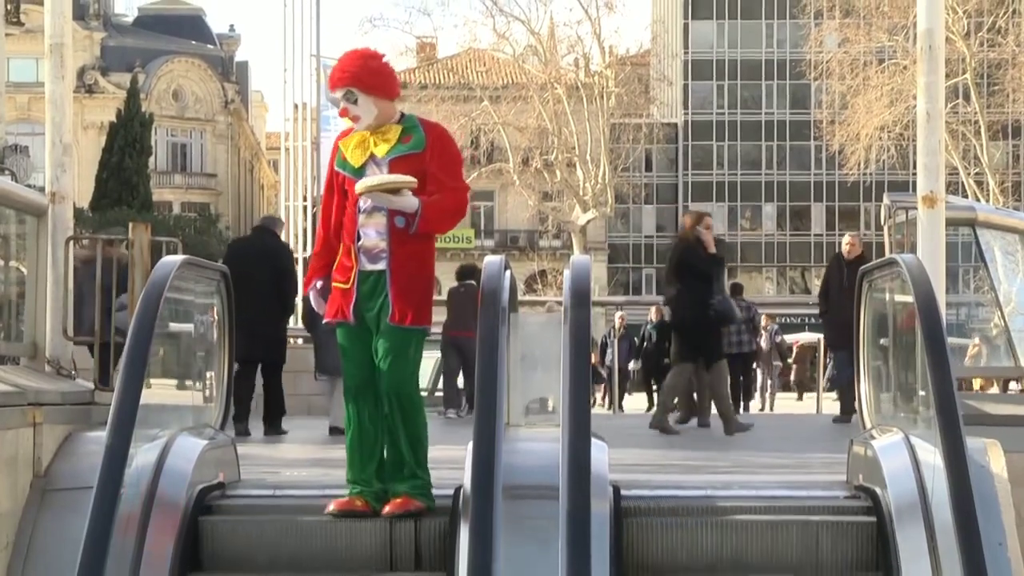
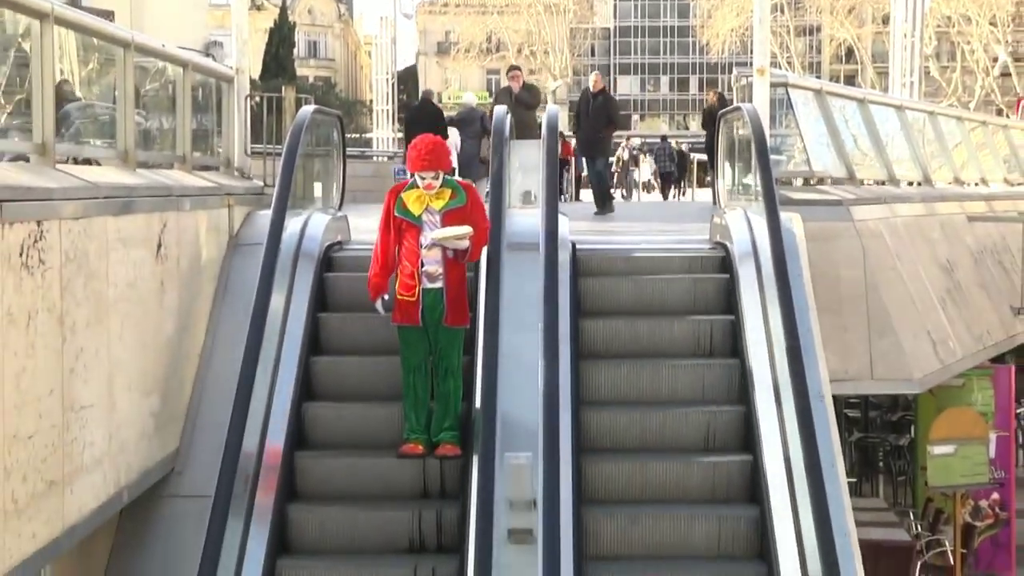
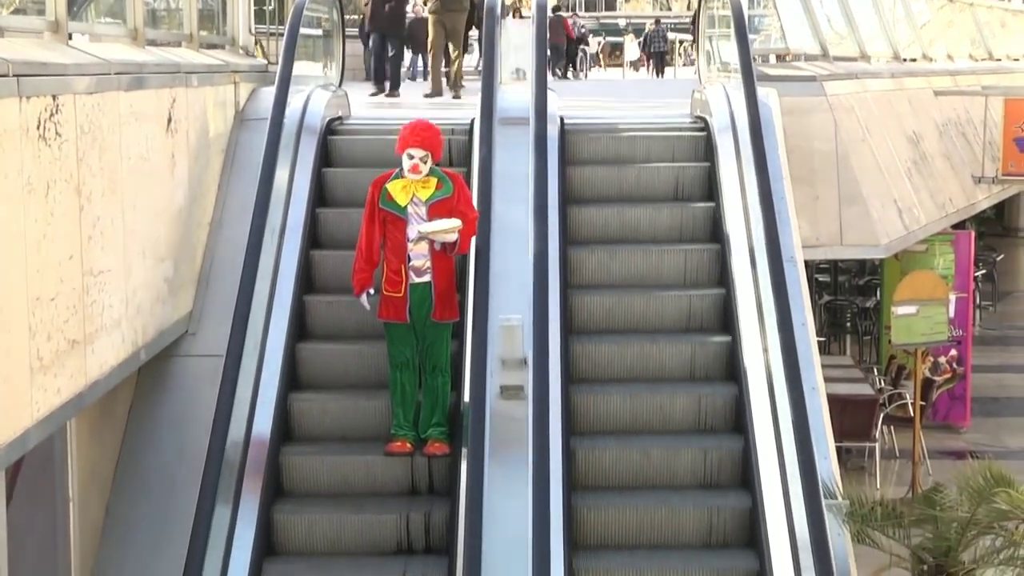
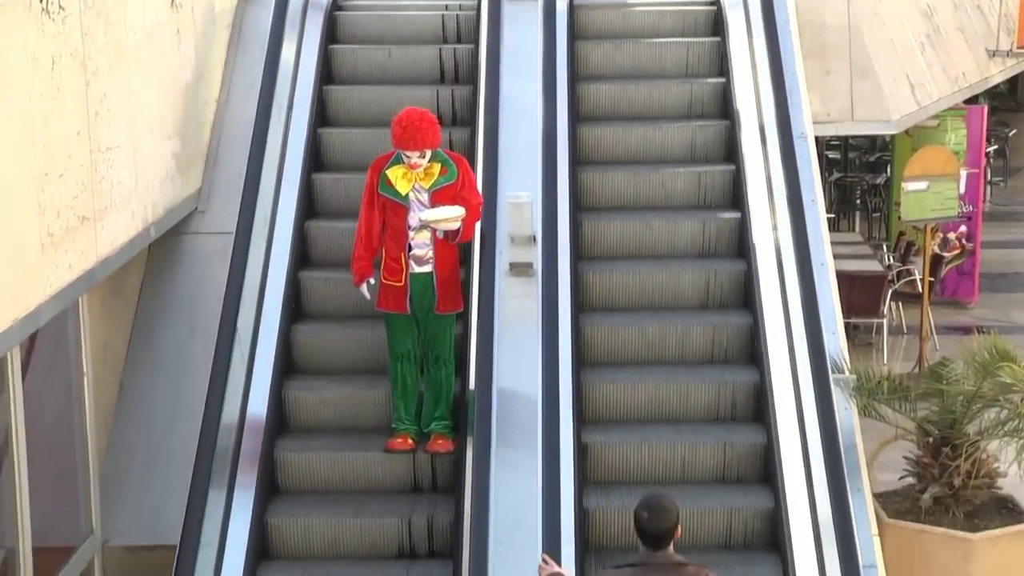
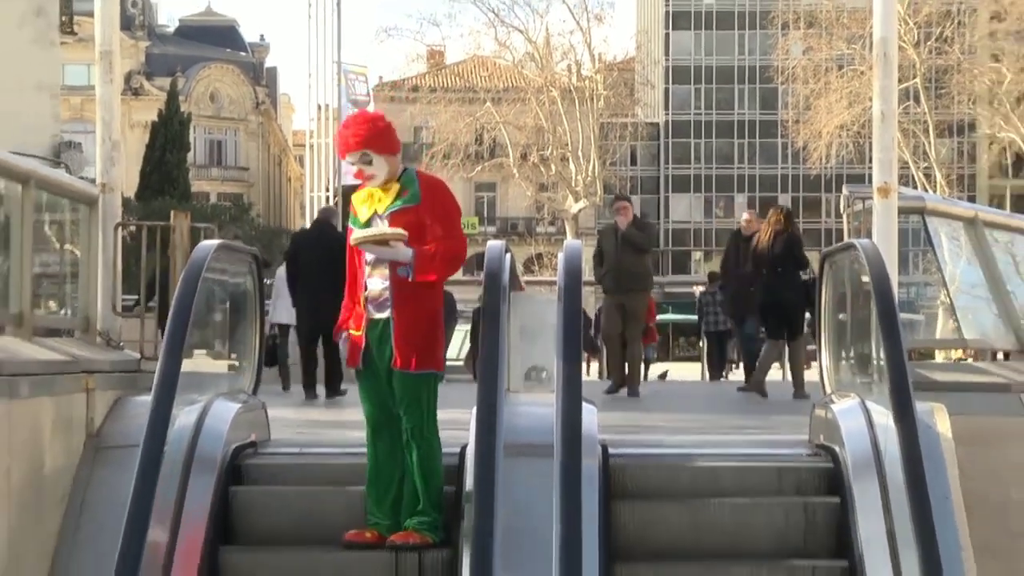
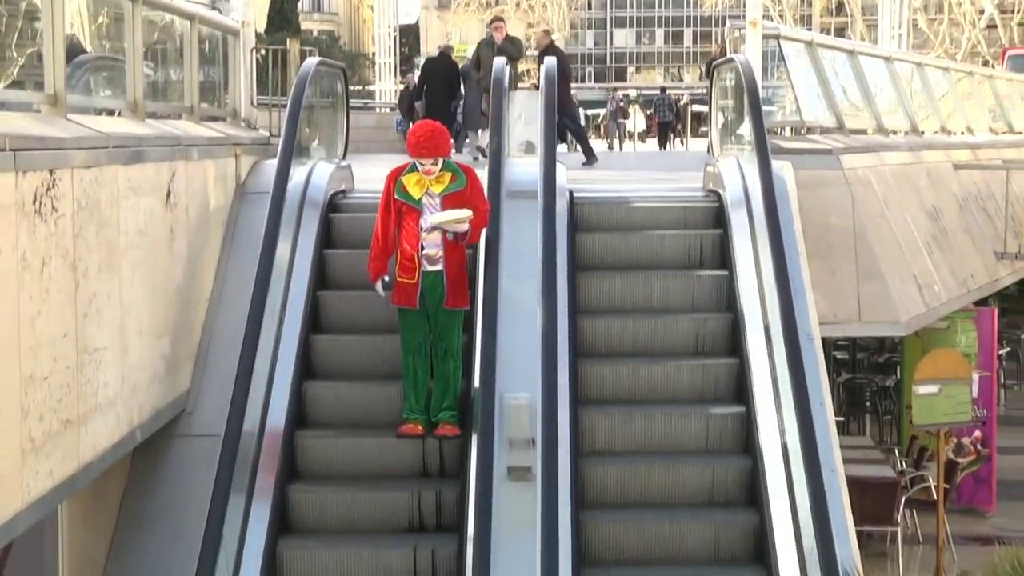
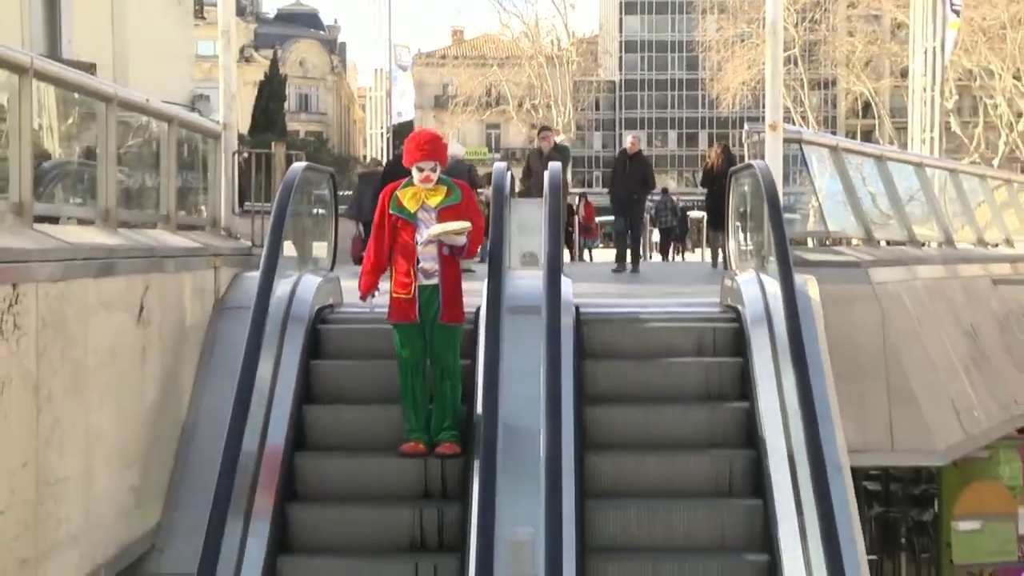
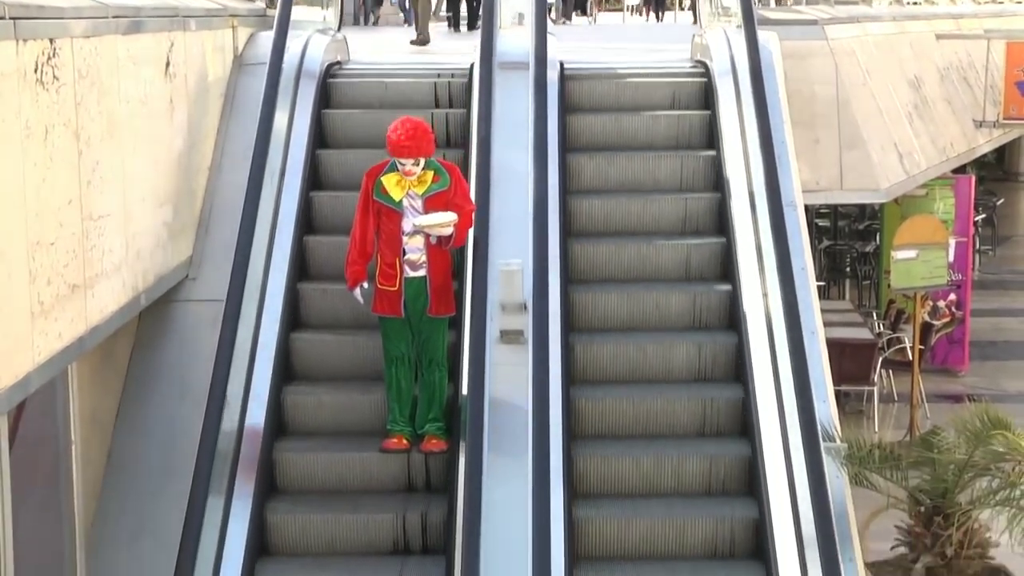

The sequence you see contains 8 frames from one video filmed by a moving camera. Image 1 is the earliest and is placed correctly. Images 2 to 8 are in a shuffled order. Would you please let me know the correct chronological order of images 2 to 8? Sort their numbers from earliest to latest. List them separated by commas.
5, 7, 2, 6, 3, 8, 4
